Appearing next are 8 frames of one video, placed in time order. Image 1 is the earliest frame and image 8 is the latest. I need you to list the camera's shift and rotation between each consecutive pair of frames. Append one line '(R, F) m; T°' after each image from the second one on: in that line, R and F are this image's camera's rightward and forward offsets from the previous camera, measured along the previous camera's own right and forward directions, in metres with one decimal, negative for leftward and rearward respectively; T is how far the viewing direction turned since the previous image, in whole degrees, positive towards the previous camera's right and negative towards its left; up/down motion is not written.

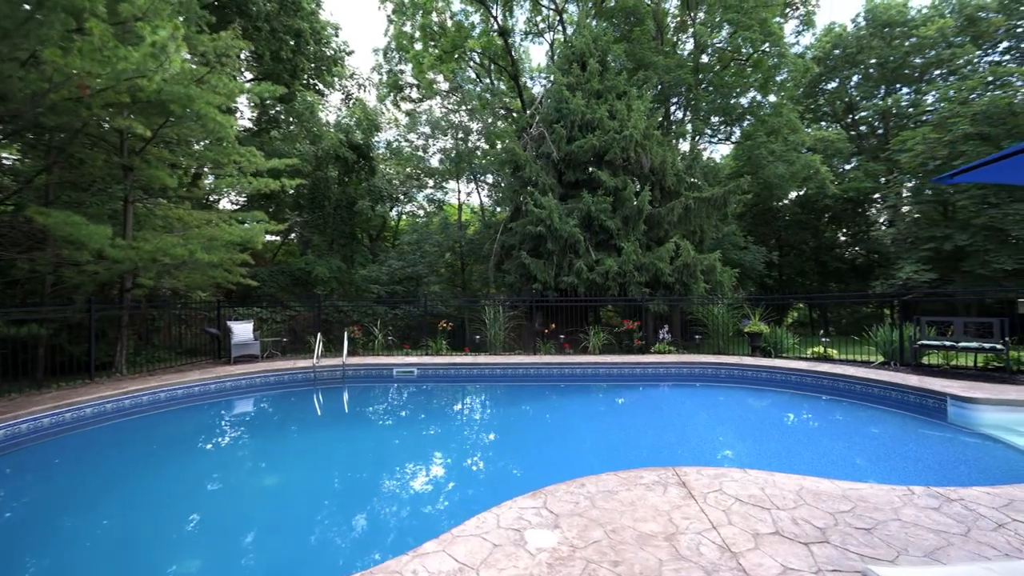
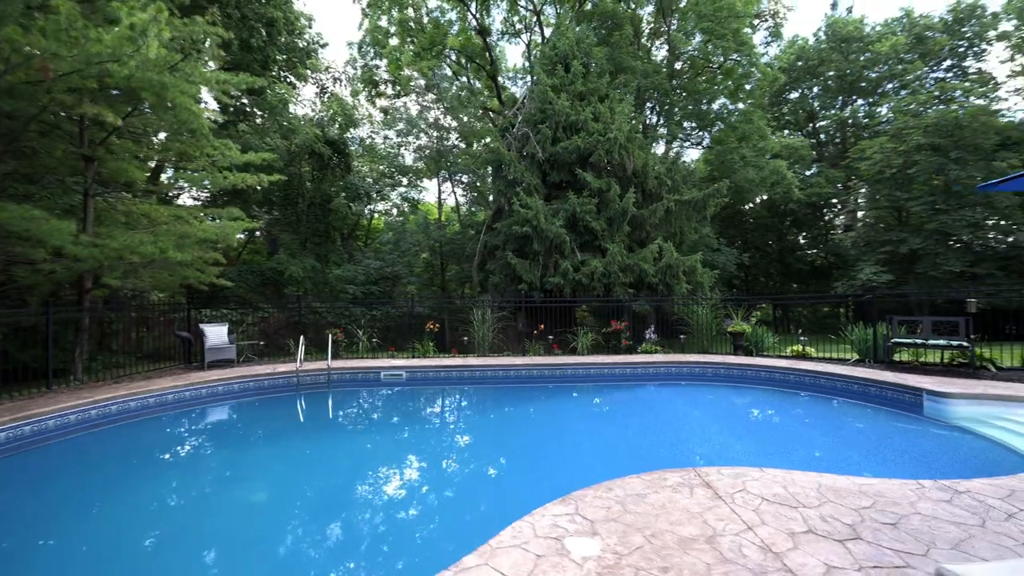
(-0.4, +0.1) m; +4°
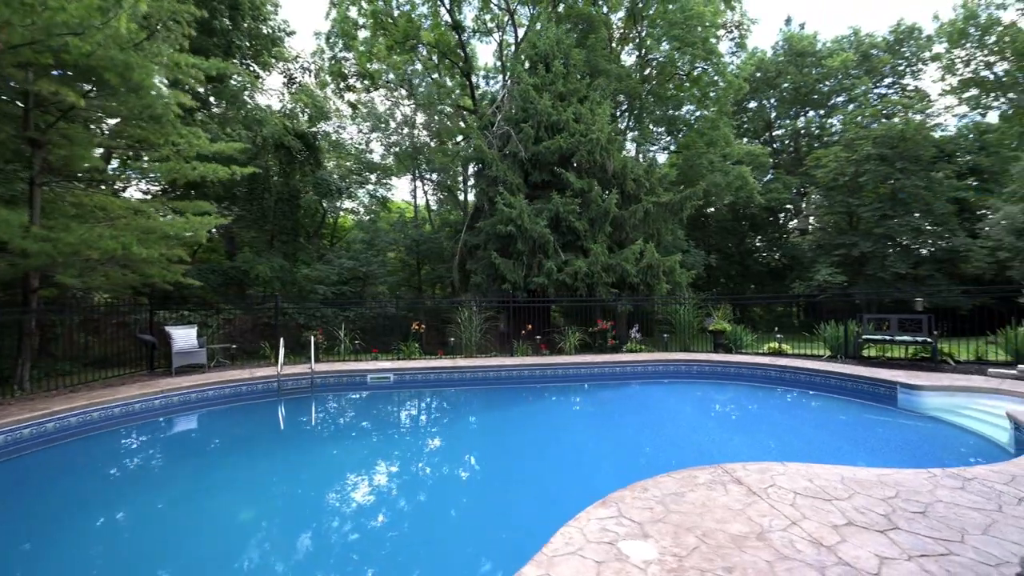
(-0.5, +0.1) m; +5°
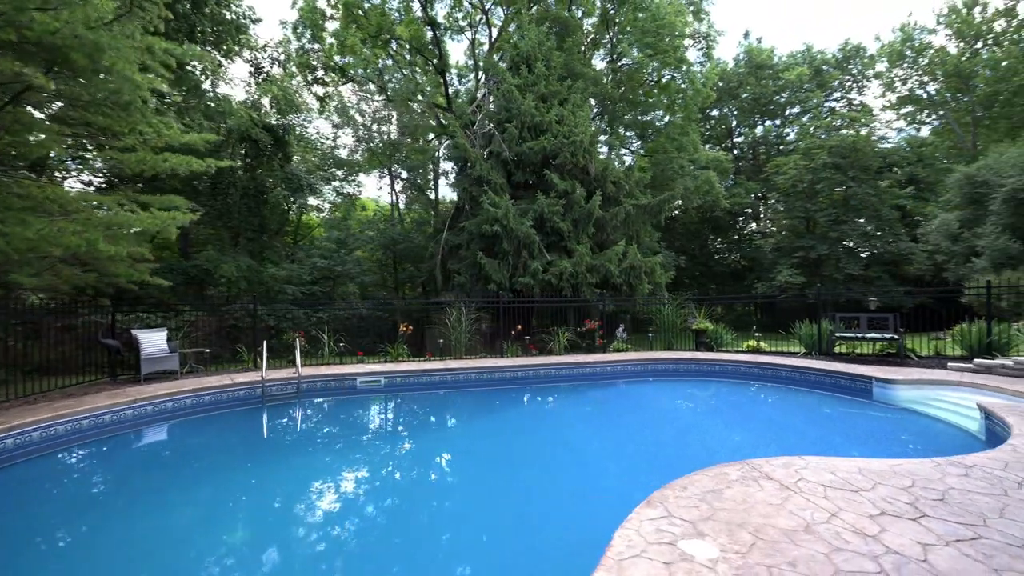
(-0.6, +0.1) m; +5°
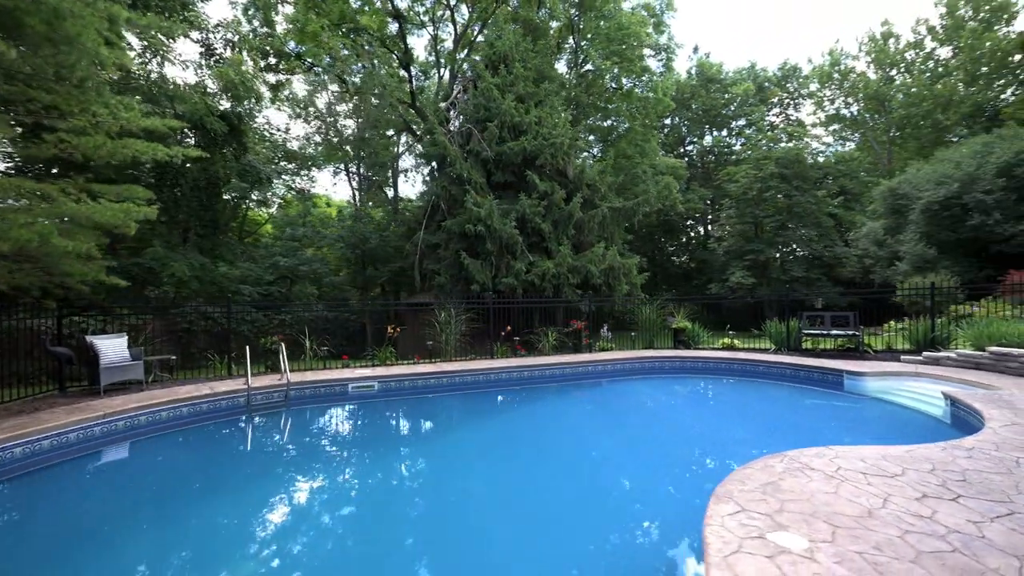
(-0.9, +0.1) m; +7°
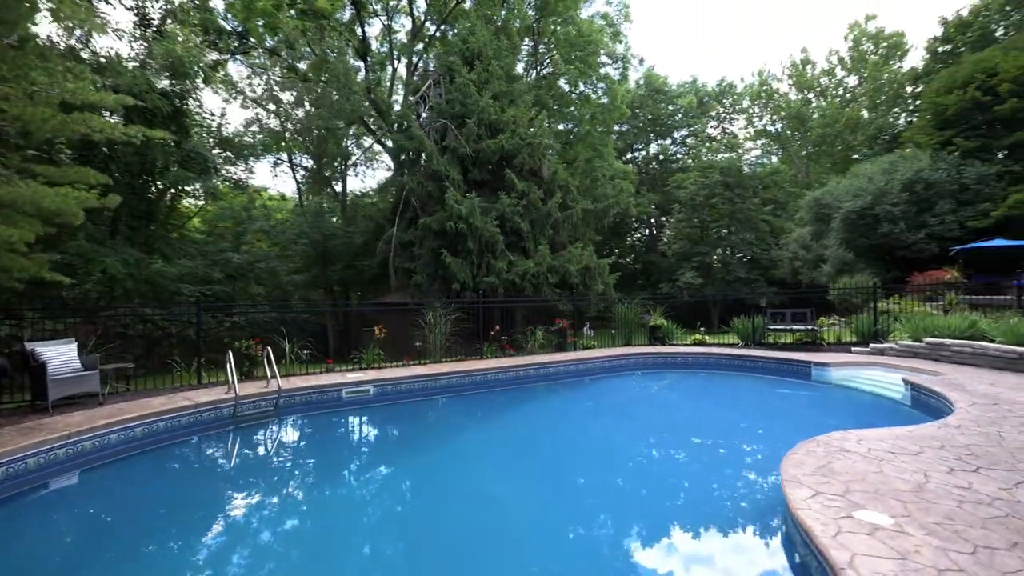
(-1.0, +0.1) m; +8°
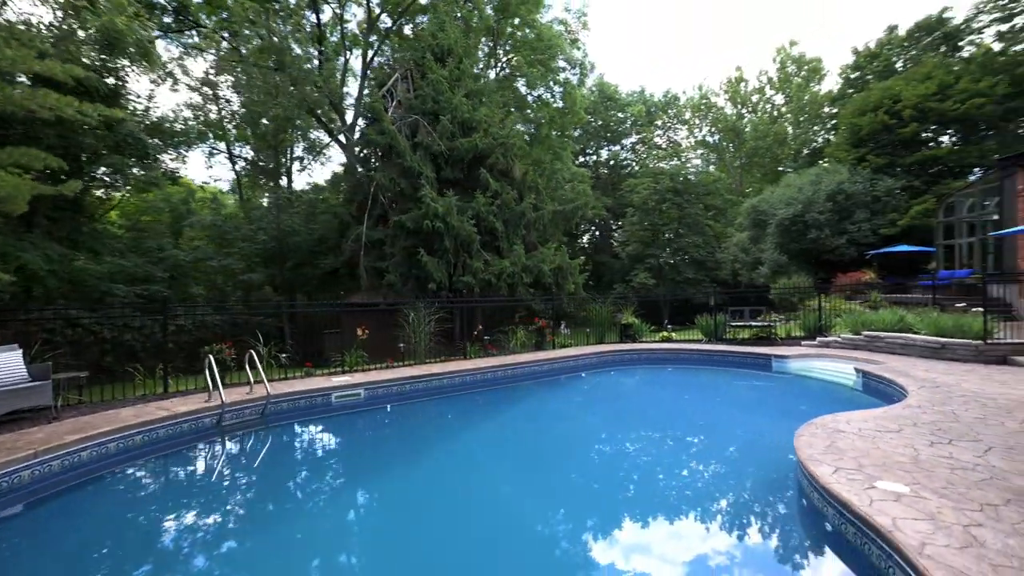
(-0.8, 0.0) m; +7°
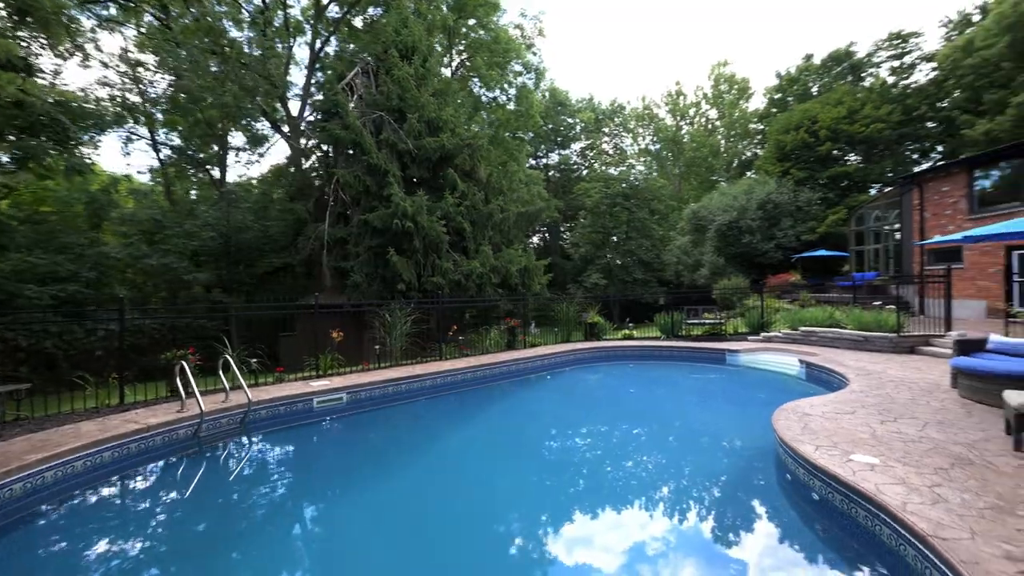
(-0.7, -0.1) m; +8°
